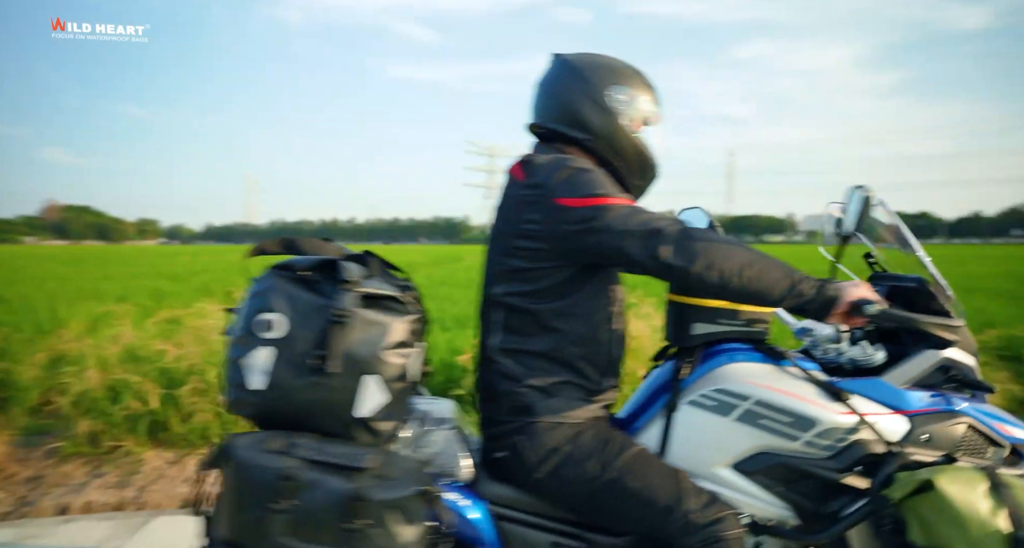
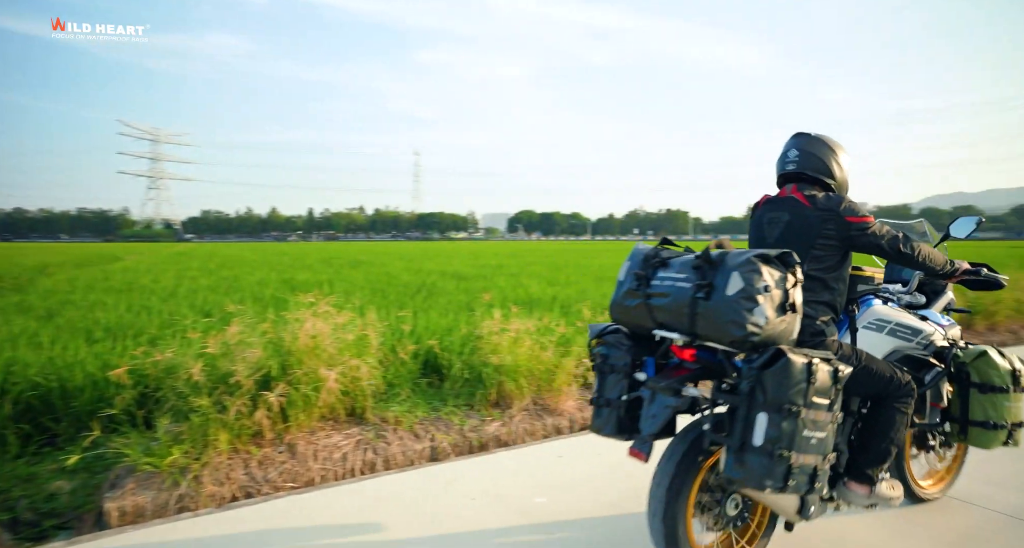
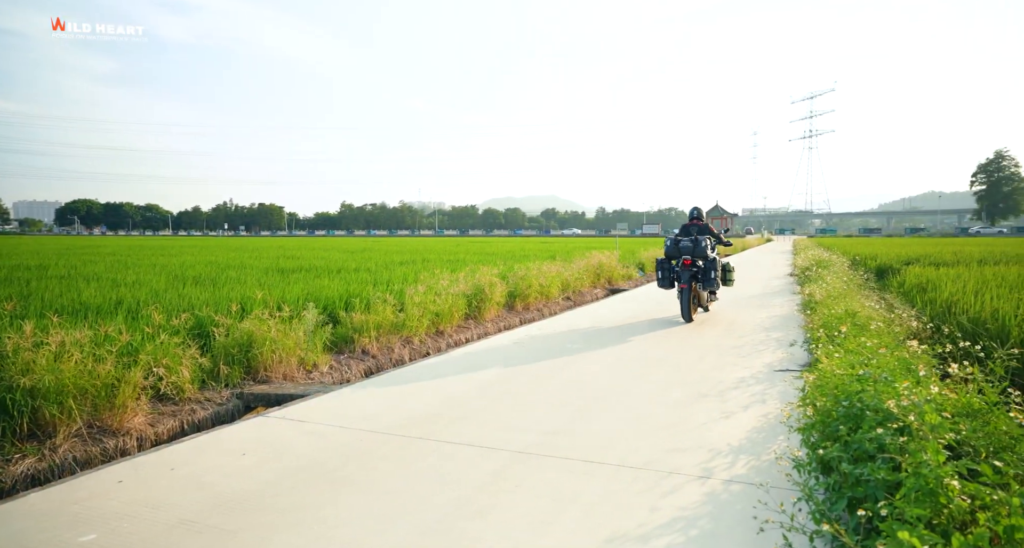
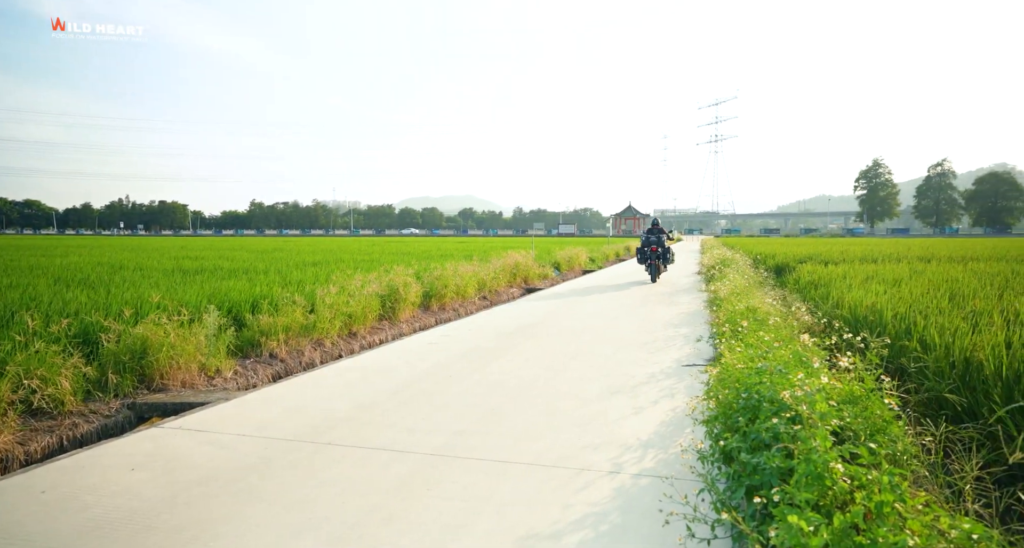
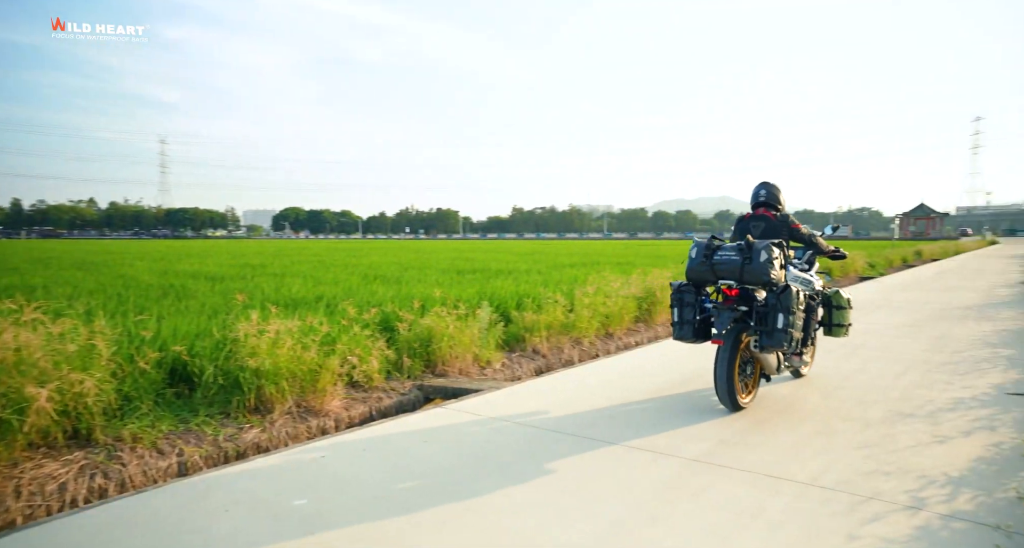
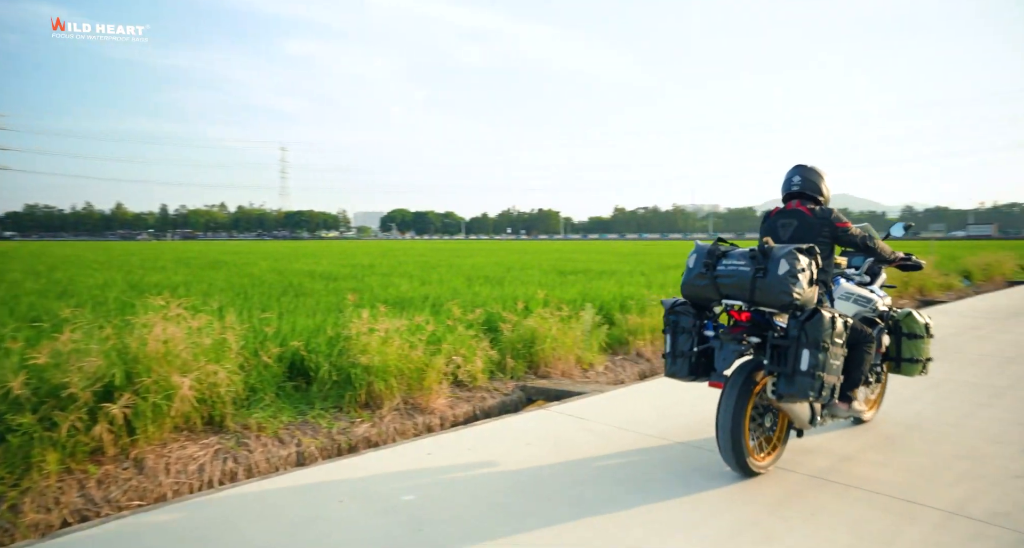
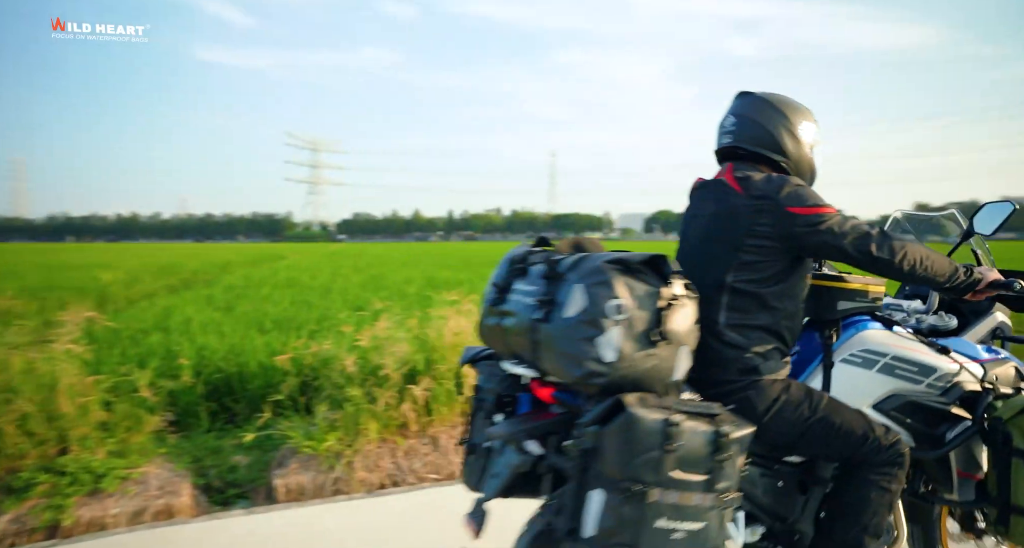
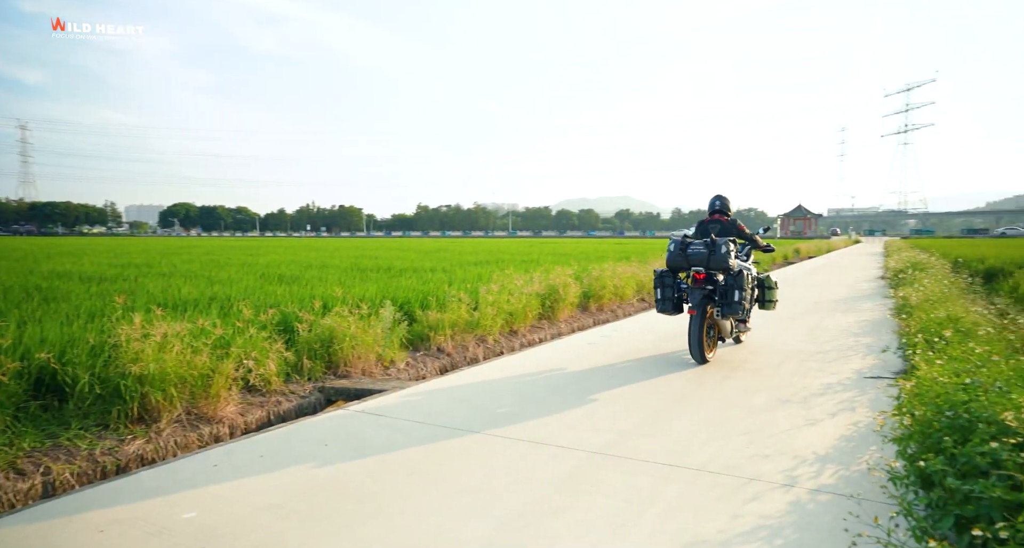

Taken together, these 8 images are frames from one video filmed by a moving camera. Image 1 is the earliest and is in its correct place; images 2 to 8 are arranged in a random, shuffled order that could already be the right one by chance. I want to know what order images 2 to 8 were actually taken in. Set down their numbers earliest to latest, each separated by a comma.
7, 2, 6, 5, 8, 3, 4
